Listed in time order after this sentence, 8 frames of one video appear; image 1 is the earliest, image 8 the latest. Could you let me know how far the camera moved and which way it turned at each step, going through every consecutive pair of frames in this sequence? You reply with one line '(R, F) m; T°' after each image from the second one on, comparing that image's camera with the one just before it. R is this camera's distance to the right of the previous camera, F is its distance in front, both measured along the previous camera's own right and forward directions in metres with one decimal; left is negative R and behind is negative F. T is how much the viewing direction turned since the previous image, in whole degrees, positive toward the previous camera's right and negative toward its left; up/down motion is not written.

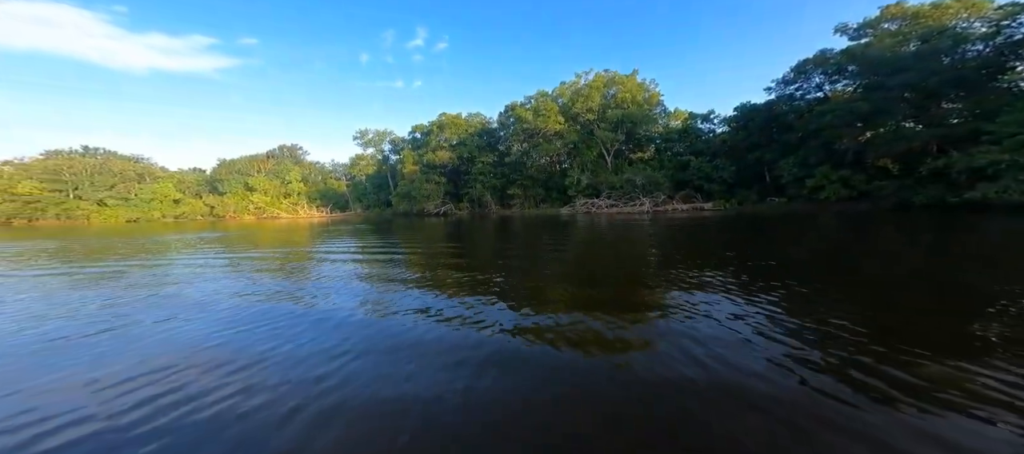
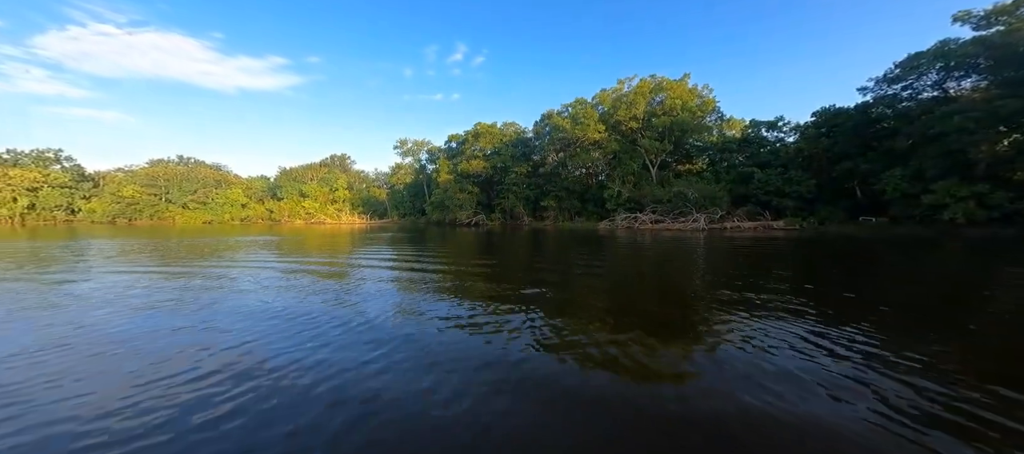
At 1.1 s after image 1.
(+0.4, +1.3) m; -7°
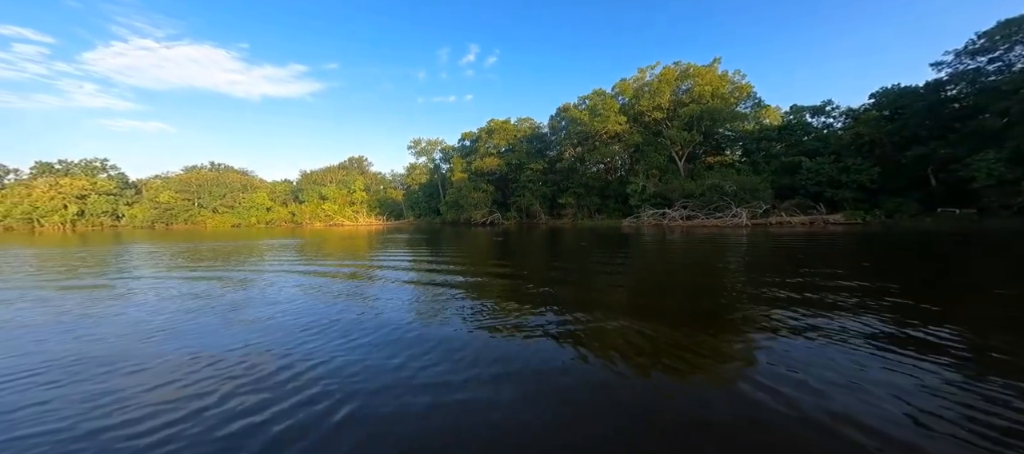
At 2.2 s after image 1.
(+0.1, +1.0) m; -3°
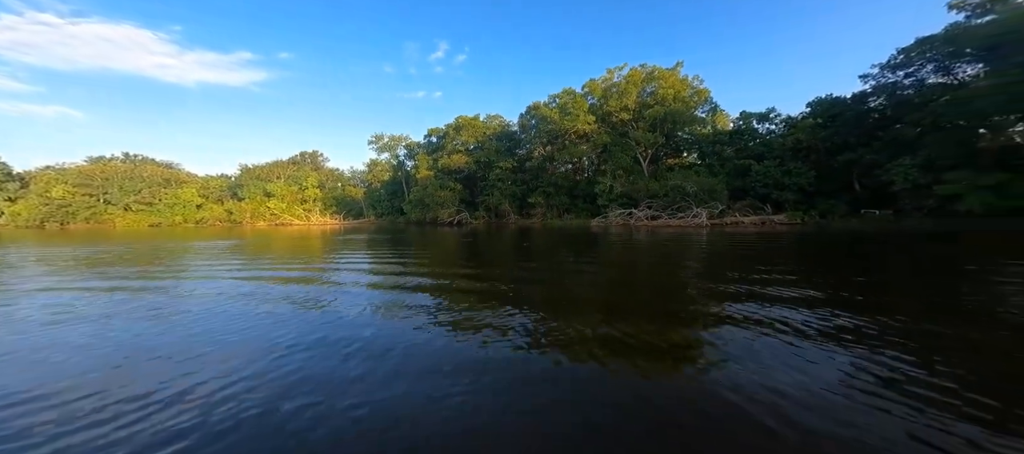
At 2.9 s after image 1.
(-0.4, 0.0) m; +6°
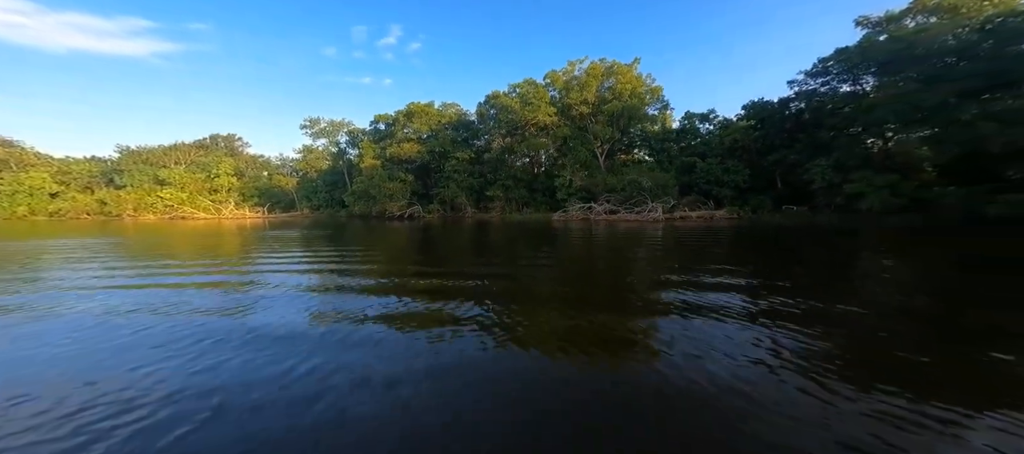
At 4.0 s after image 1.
(-0.7, +0.4) m; +9°
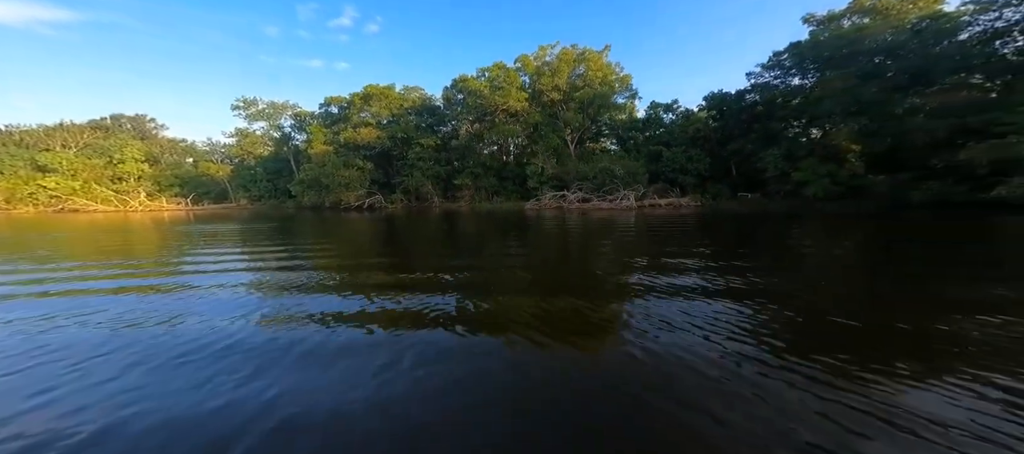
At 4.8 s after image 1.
(-0.9, +0.5) m; +8°
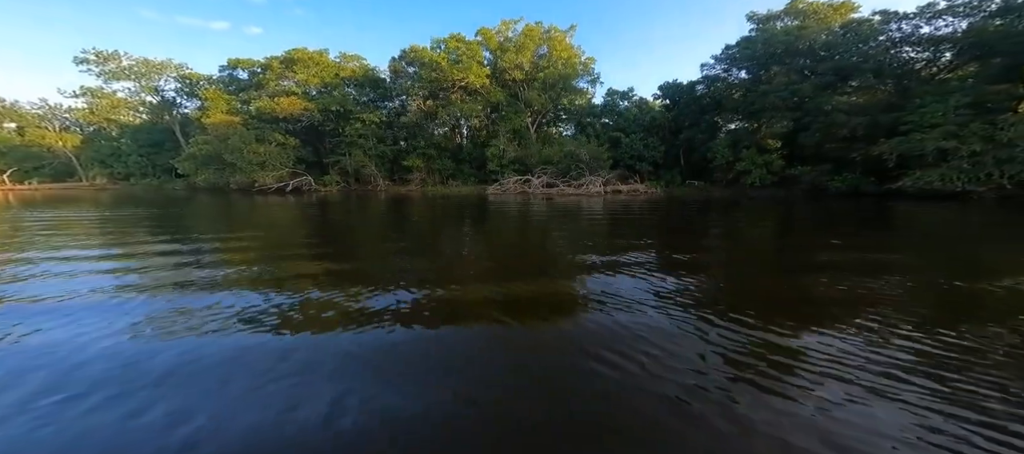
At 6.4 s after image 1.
(-1.6, +1.4) m; +13°
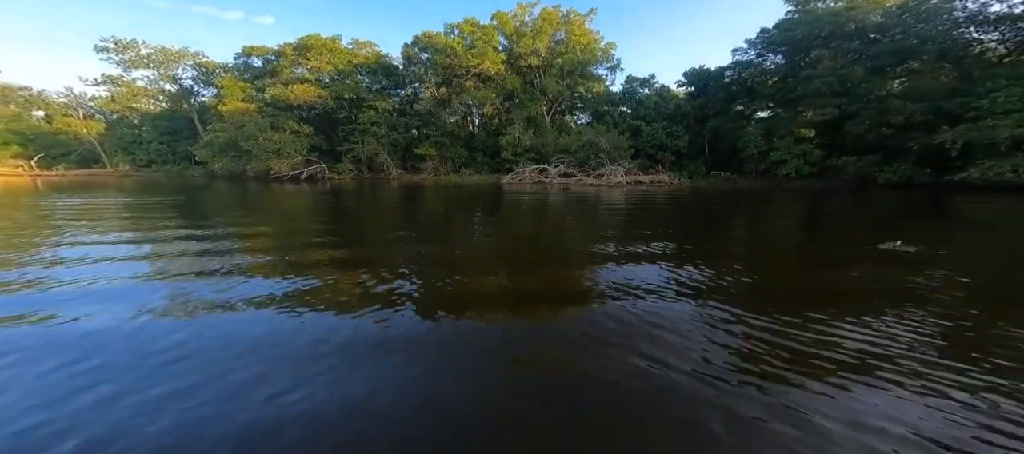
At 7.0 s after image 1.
(0.0, +0.2) m; -2°
